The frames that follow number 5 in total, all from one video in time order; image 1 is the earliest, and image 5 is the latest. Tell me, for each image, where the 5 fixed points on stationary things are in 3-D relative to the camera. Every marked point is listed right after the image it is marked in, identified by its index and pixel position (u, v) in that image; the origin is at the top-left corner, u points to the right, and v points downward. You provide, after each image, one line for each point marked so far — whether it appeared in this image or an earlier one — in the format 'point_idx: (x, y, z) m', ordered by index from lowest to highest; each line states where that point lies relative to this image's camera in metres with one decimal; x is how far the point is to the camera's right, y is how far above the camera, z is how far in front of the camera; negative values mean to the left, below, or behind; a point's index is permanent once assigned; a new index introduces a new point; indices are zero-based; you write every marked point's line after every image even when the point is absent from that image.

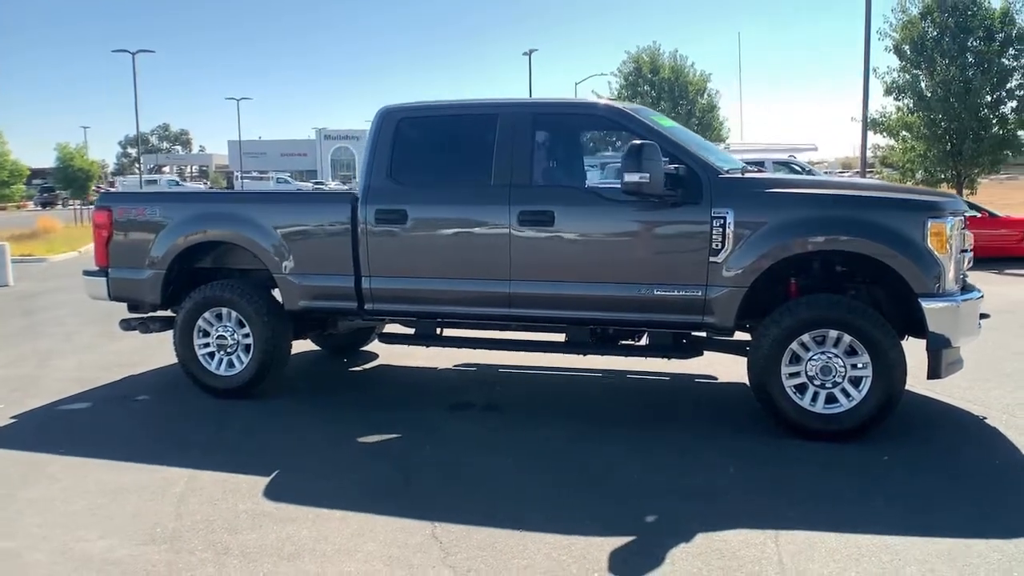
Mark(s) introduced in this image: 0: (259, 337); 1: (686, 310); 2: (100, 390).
0: (-2.0, -0.4, +7.0) m
1: (+1.2, -0.2, +6.1) m
2: (-3.4, -0.9, +7.5) m
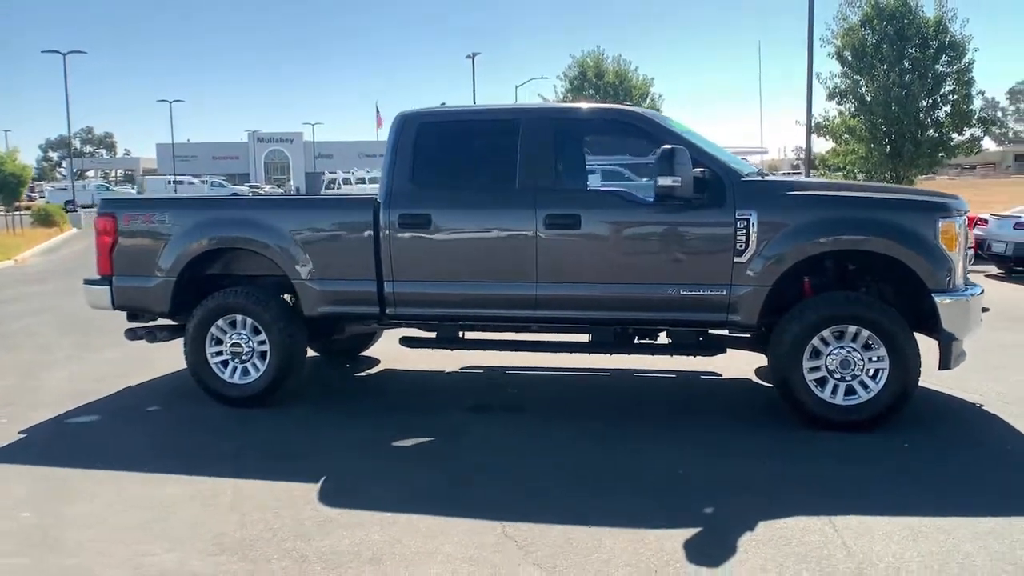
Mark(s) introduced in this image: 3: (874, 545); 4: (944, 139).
0: (-1.8, -0.4, +7.0) m
1: (+1.4, -0.1, +6.3) m
2: (-3.3, -0.9, +7.3) m
3: (+1.8, -1.3, +4.4) m
4: (+9.3, +3.2, +19.4) m
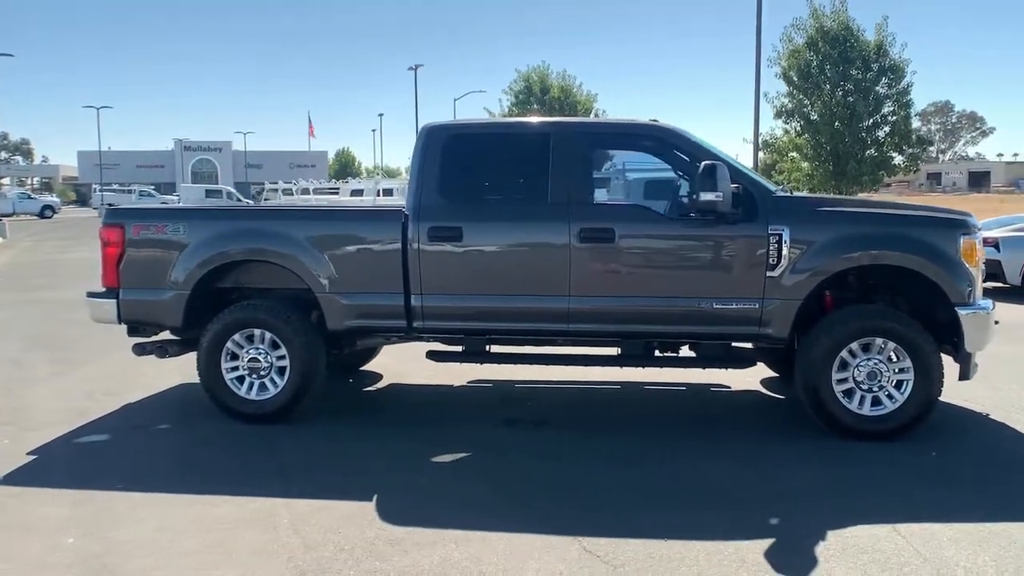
0: (-1.6, -0.5, +6.8) m
1: (+1.6, -0.2, +6.4) m
2: (-3.1, -1.0, +7.0) m
3: (+2.2, -1.3, +4.6) m
4: (+8.4, +2.9, +20.2) m
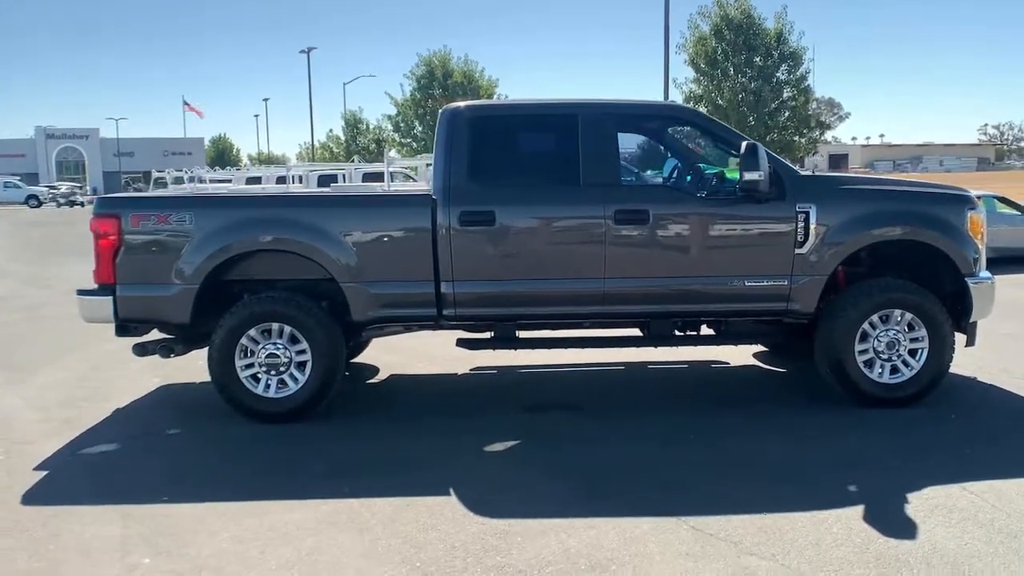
0: (-1.4, -0.5, +6.5) m
1: (+1.9, -0.1, +6.6) m
2: (-2.9, -1.0, +6.4) m
3: (+2.7, -1.2, +4.8) m
4: (+6.5, +3.5, +21.1) m
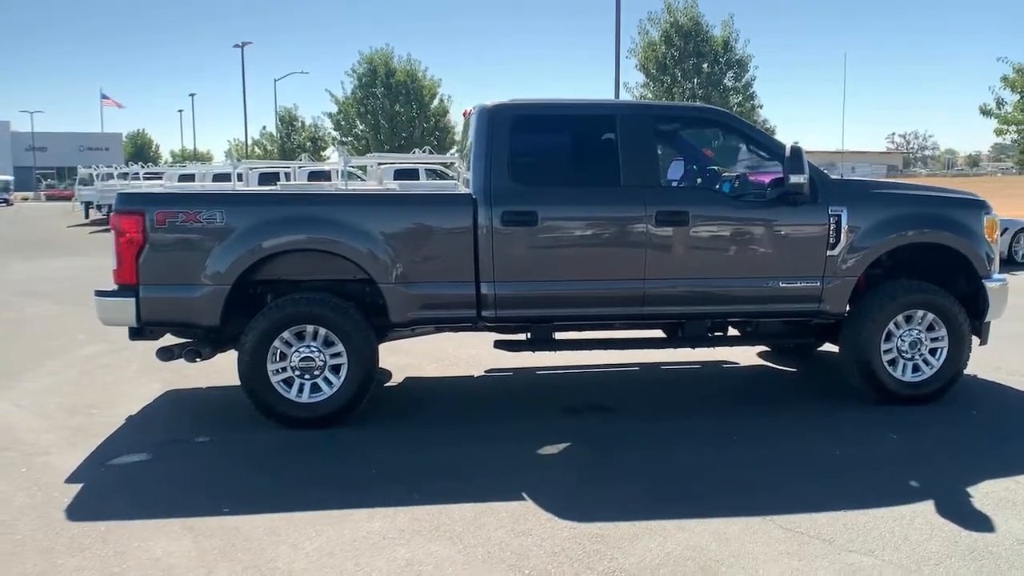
0: (-1.1, -0.5, +6.3) m
1: (+2.2, -0.1, +6.7) m
2: (-2.6, -1.0, +6.1) m
3: (+3.2, -1.2, +5.0) m
4: (+5.3, +3.4, +21.6) m
